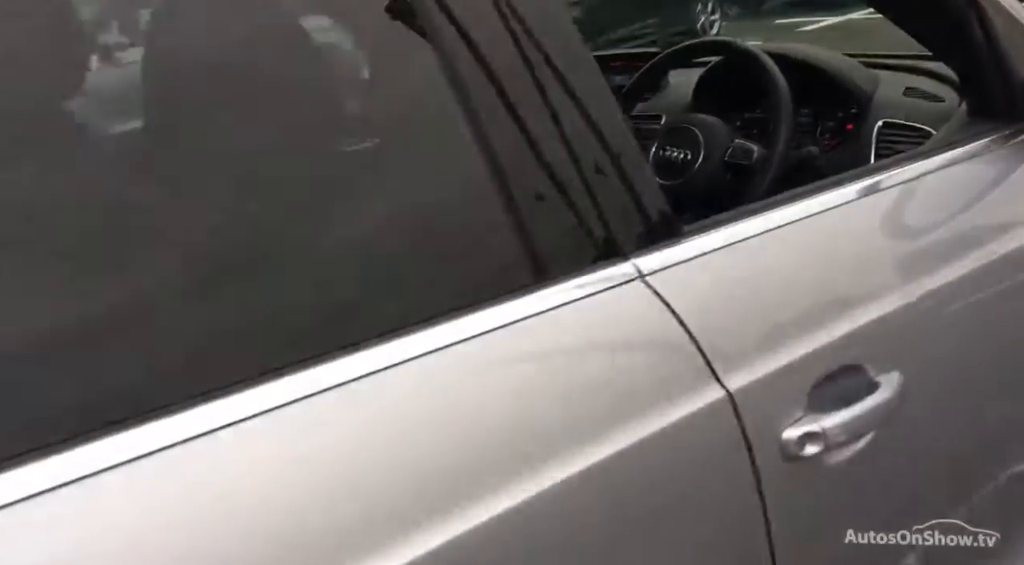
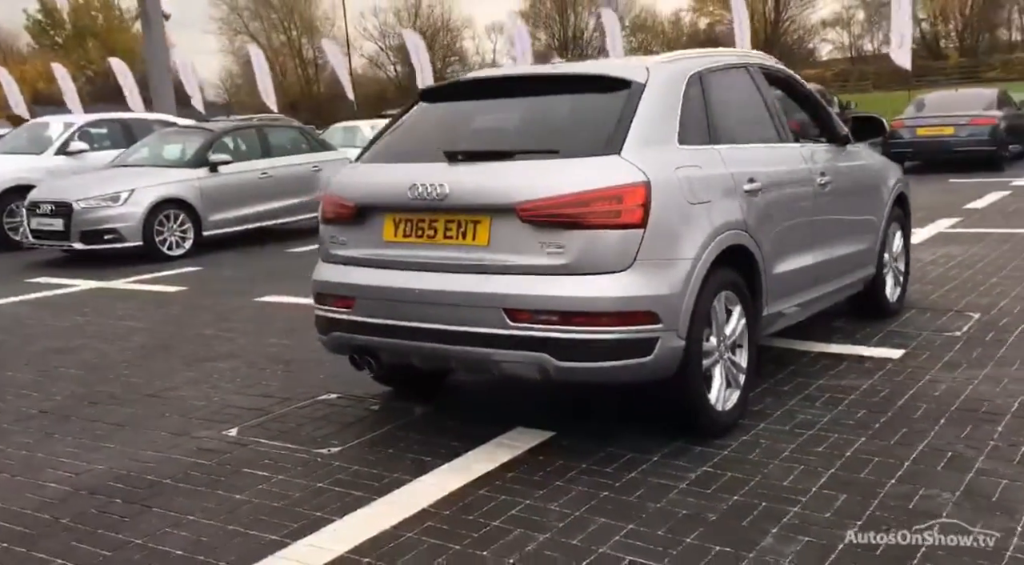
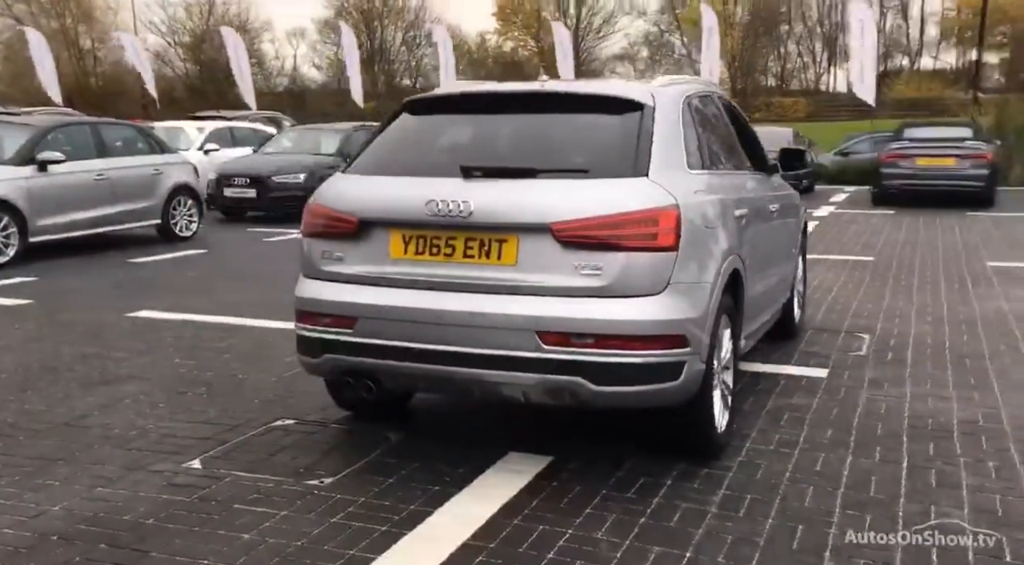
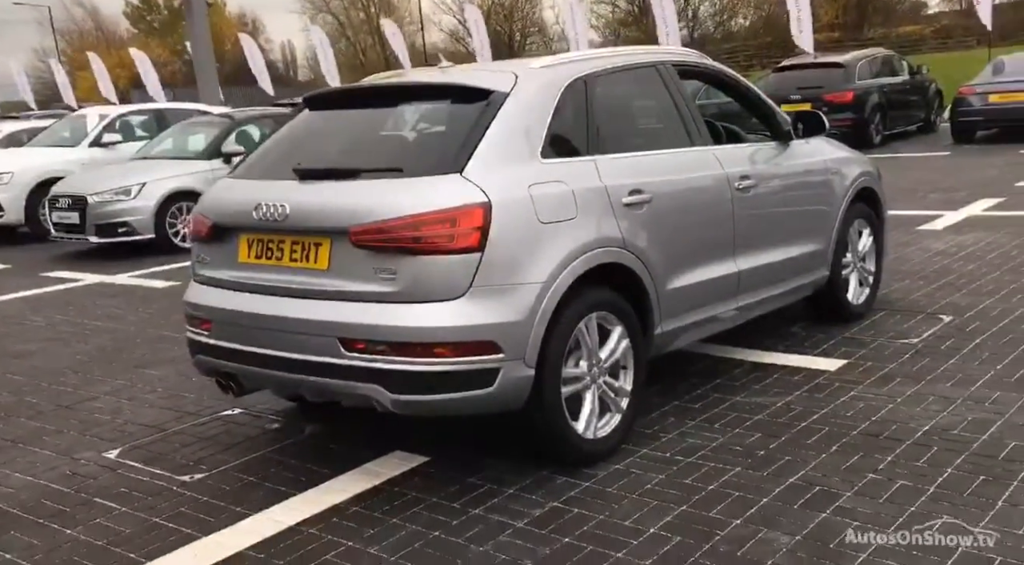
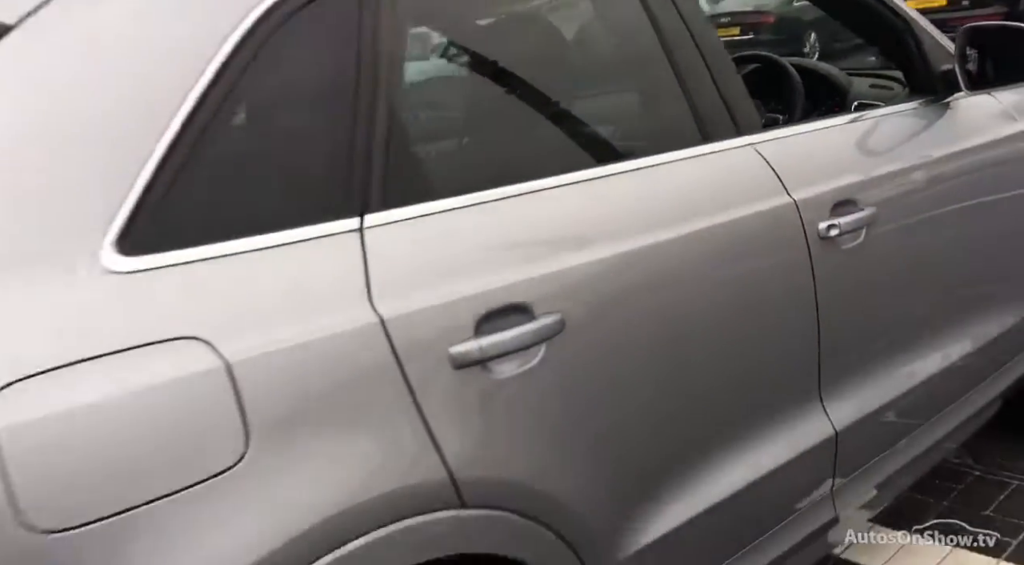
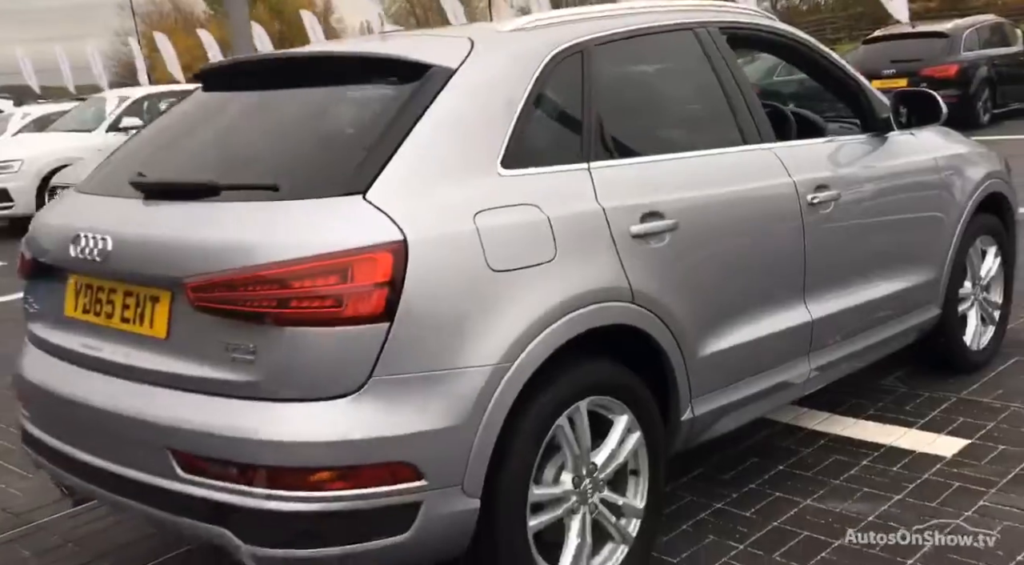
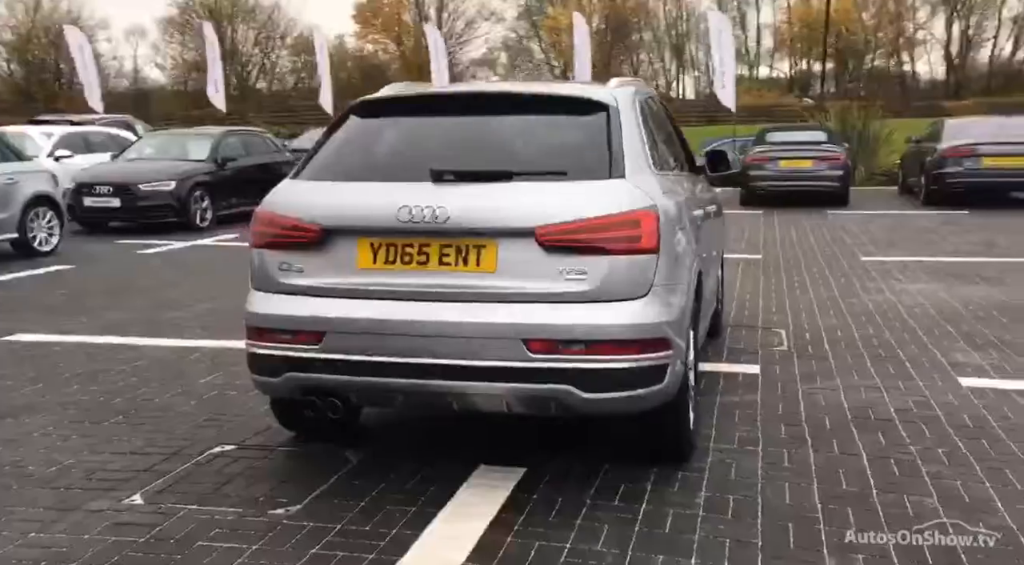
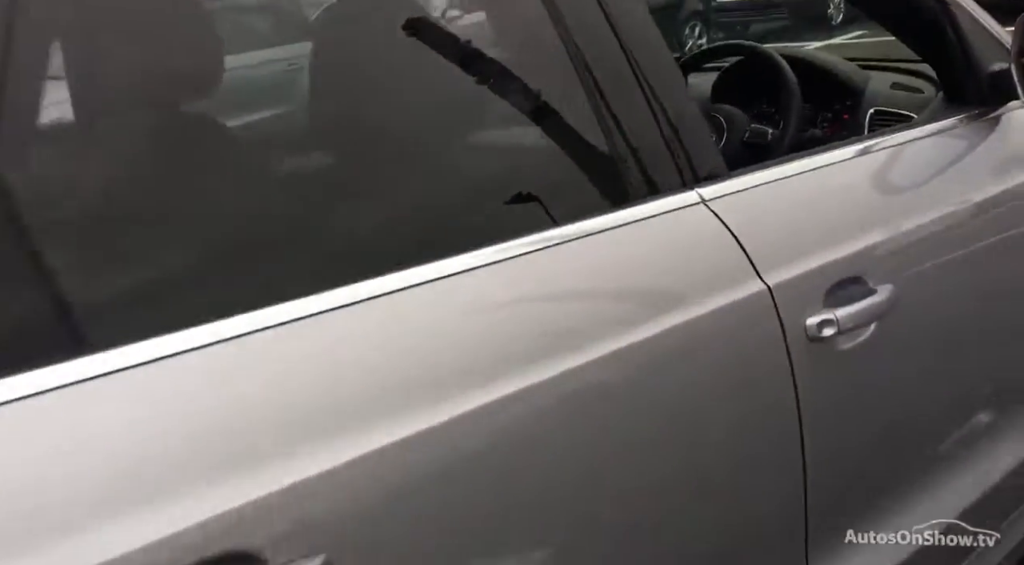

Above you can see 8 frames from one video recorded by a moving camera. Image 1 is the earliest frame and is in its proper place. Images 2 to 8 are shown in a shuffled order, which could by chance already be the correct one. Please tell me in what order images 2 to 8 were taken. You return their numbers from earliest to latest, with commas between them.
8, 5, 6, 4, 2, 3, 7
